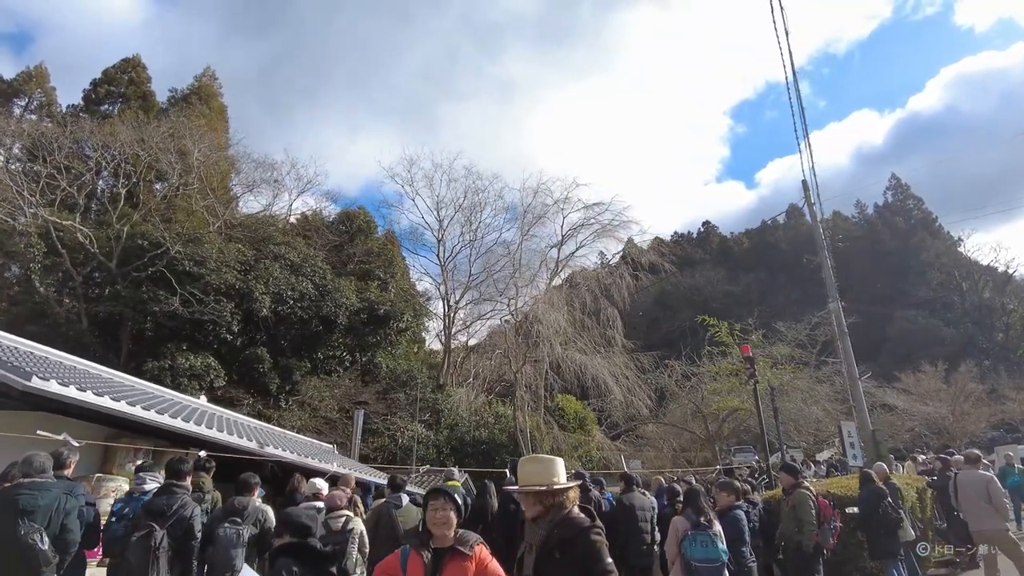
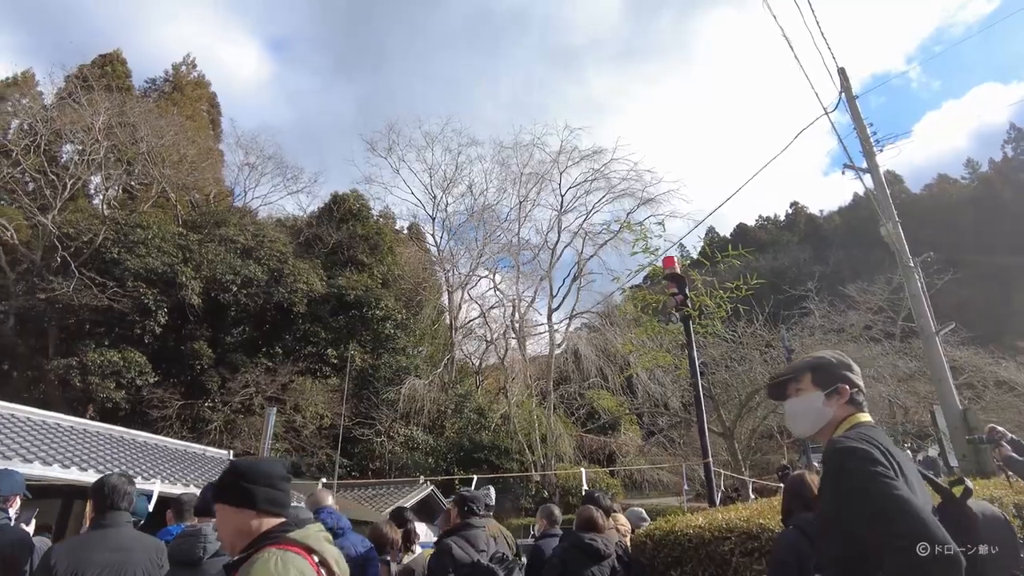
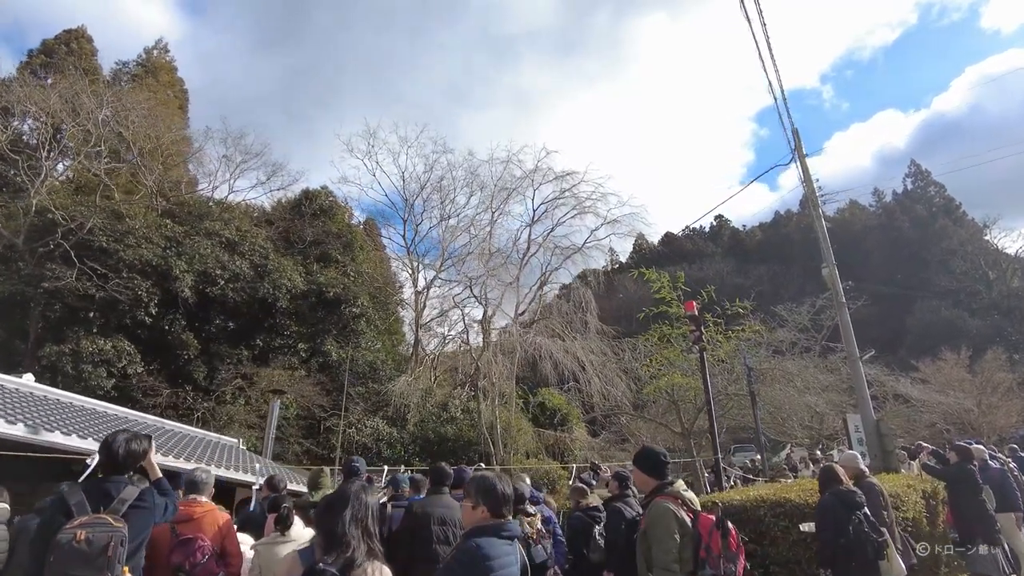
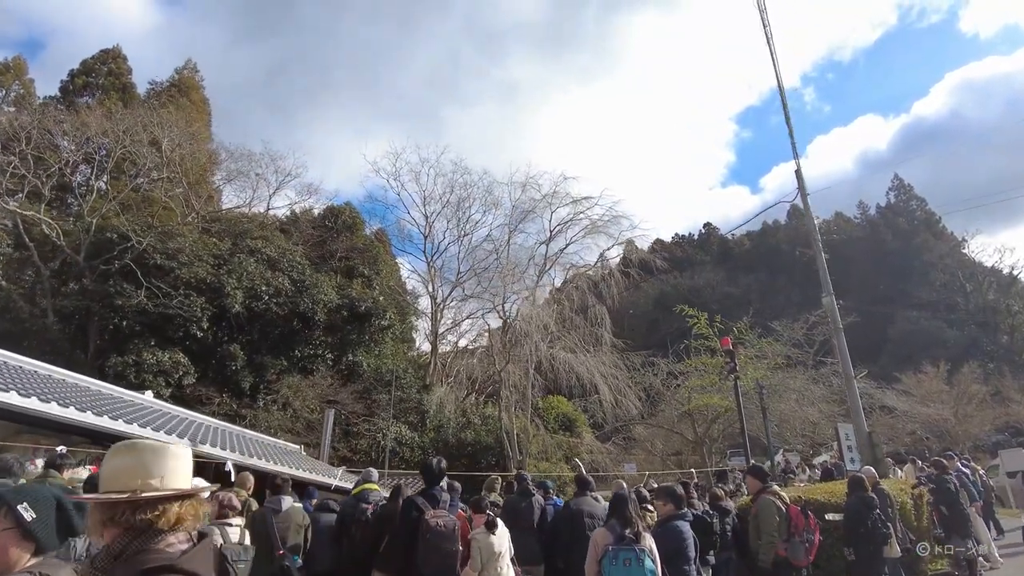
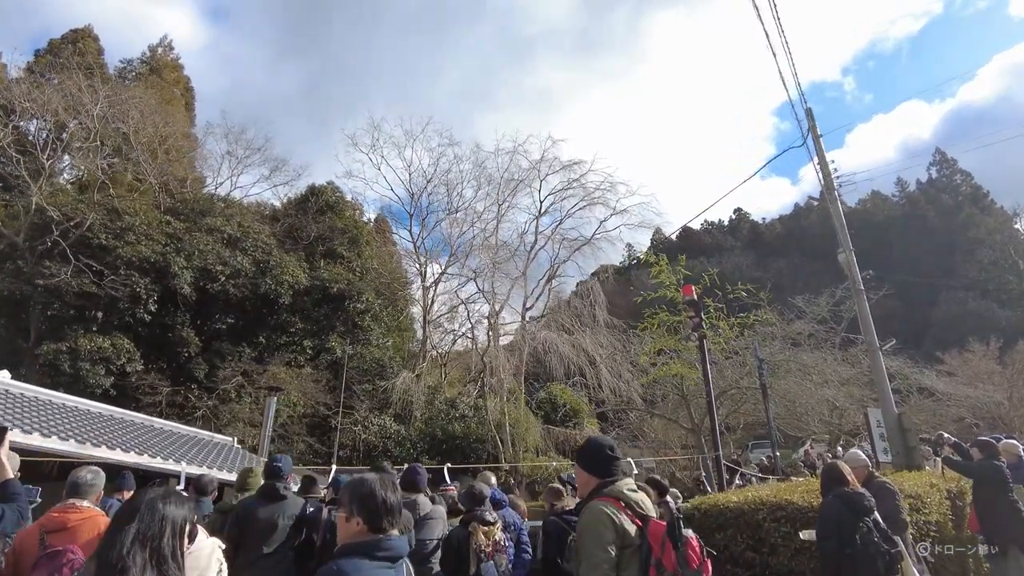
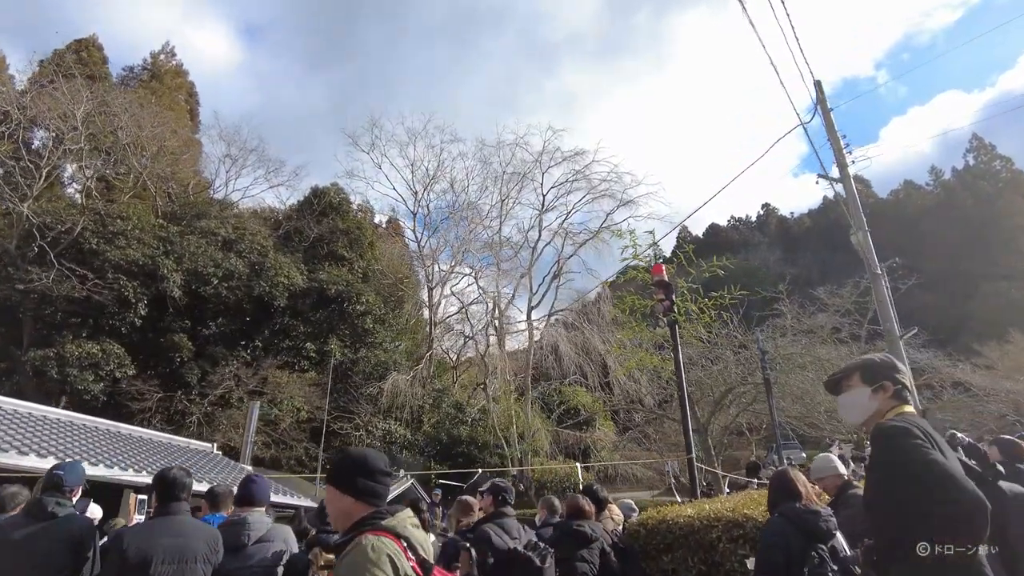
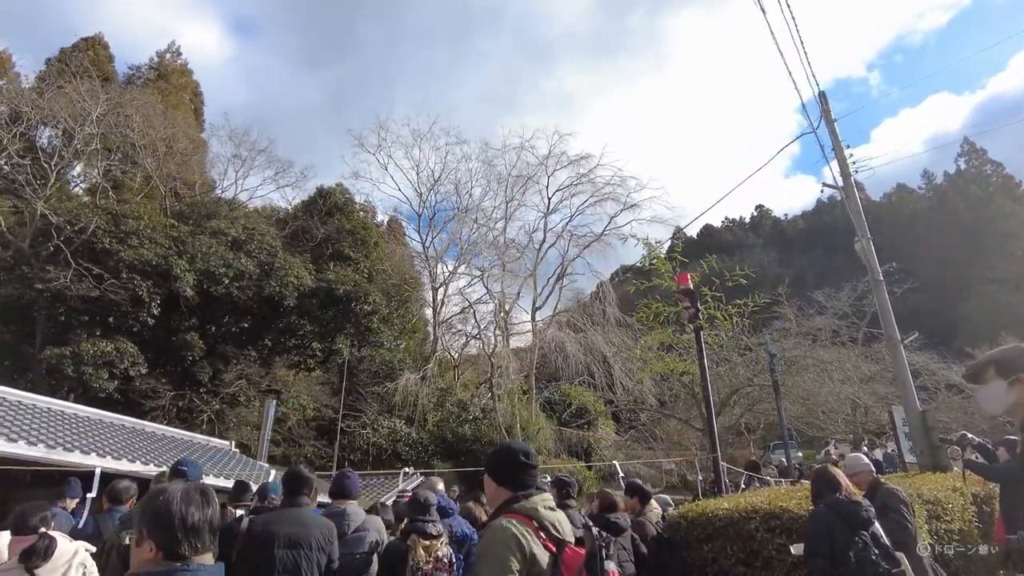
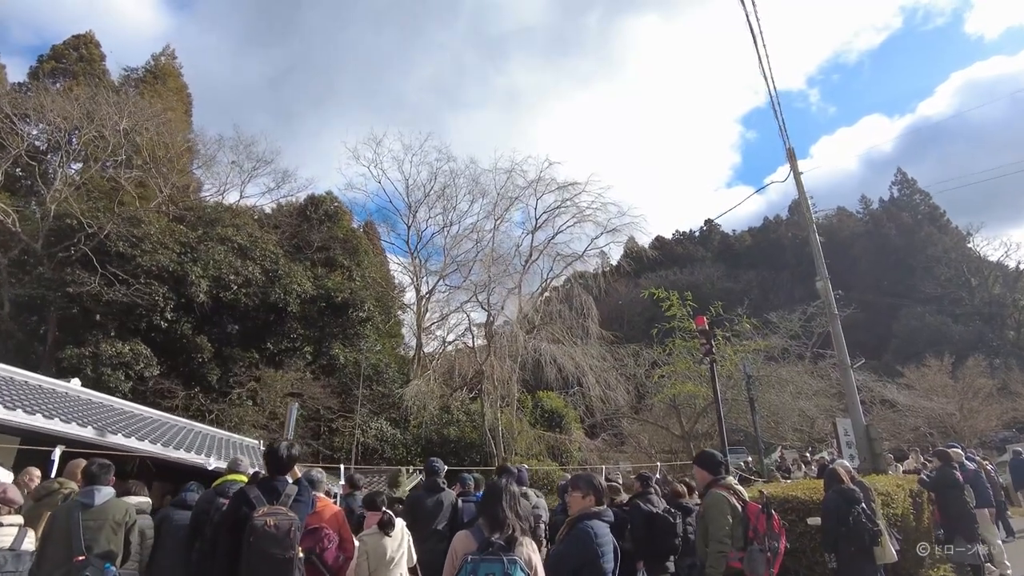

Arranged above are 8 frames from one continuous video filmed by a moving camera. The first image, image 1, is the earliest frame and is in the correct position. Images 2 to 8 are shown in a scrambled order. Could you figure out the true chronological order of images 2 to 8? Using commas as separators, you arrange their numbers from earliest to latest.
4, 8, 3, 5, 7, 6, 2
